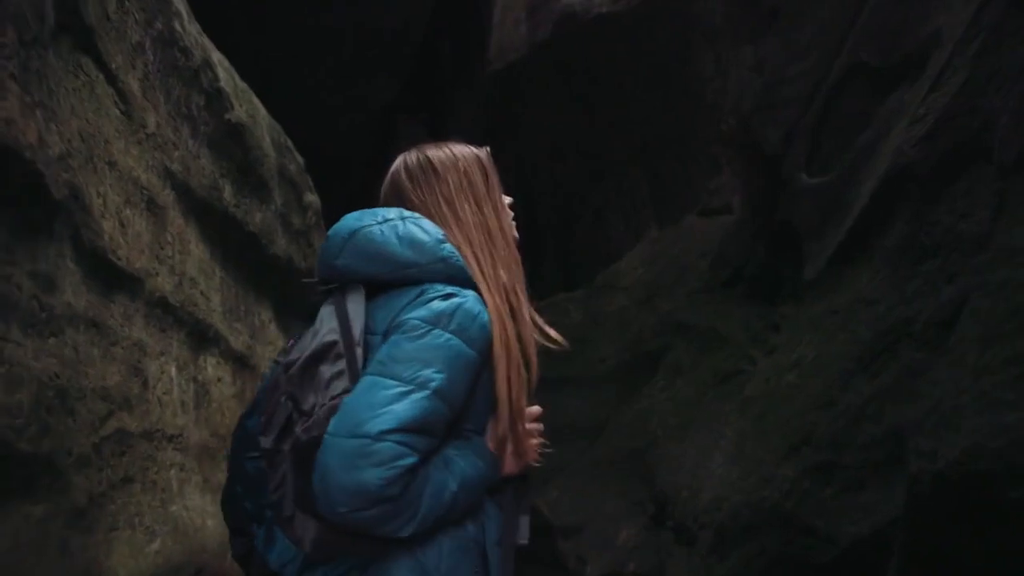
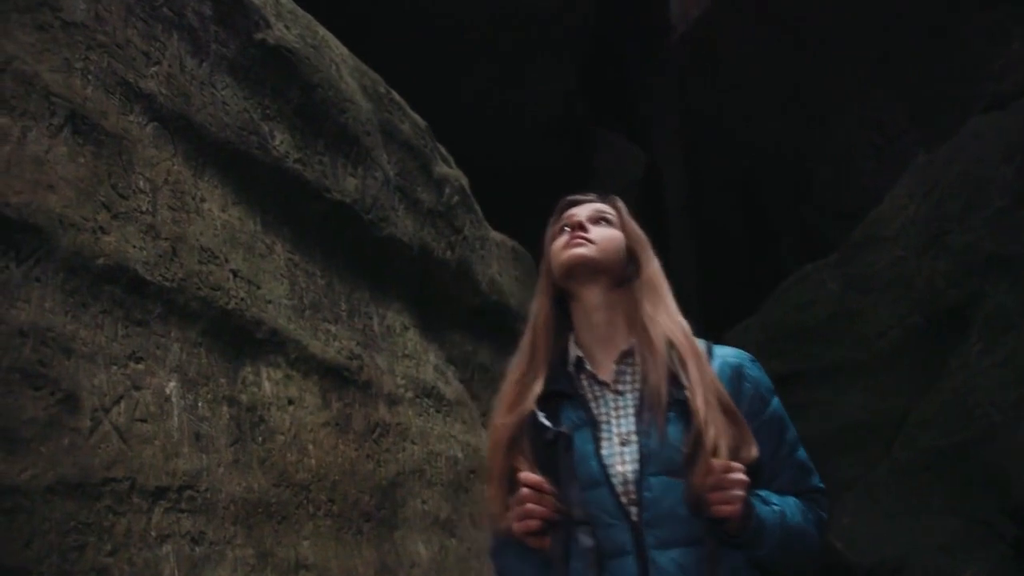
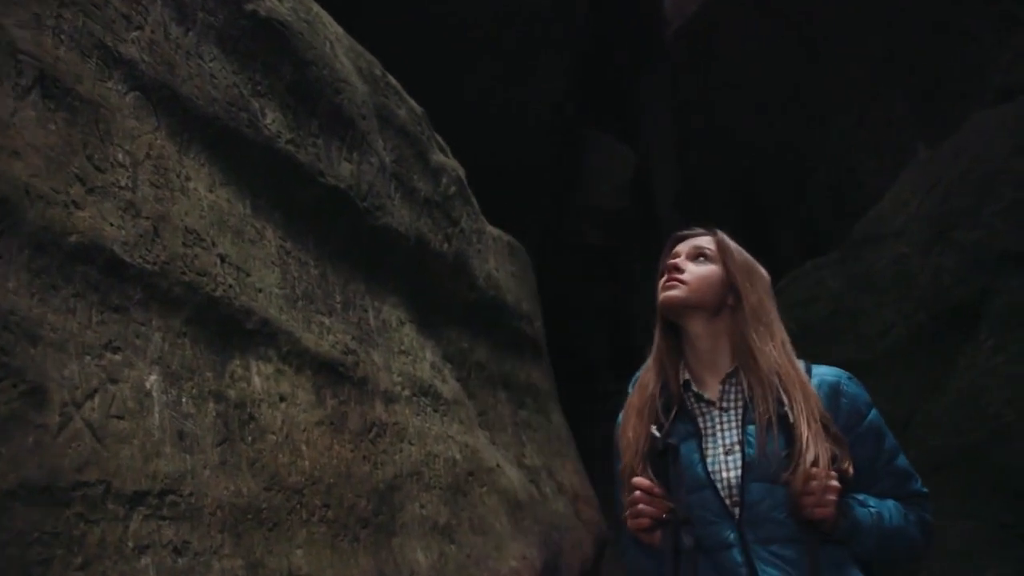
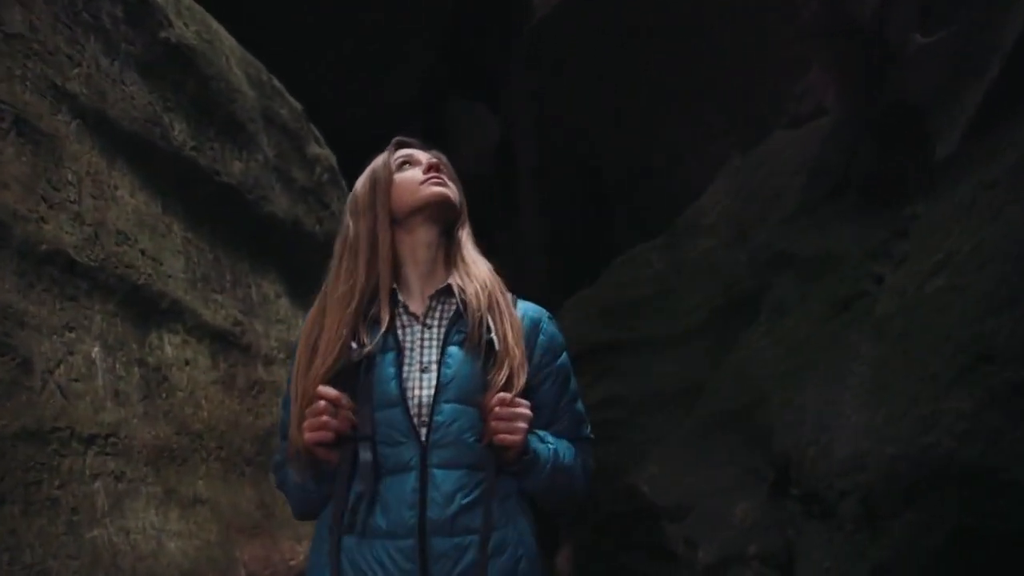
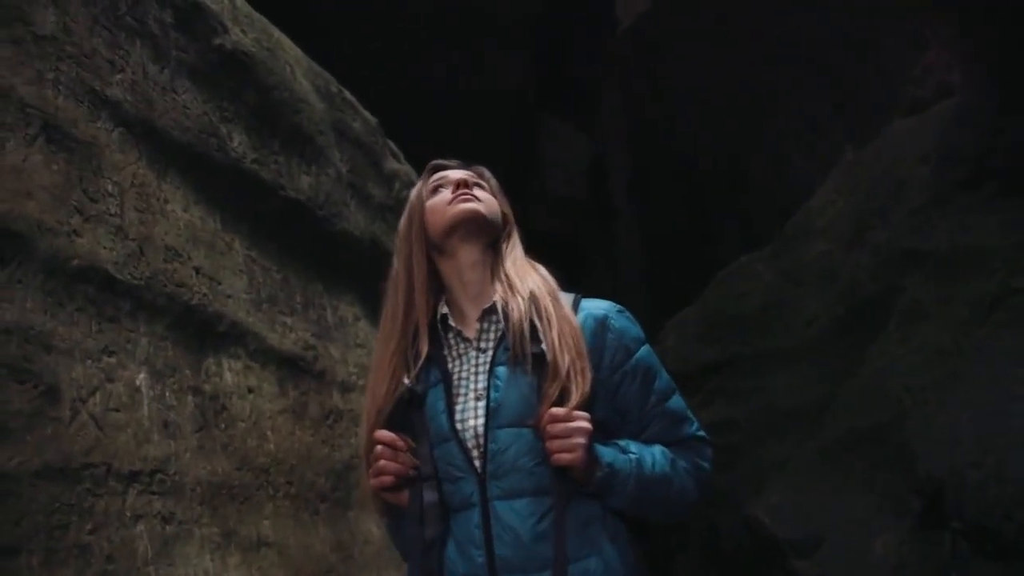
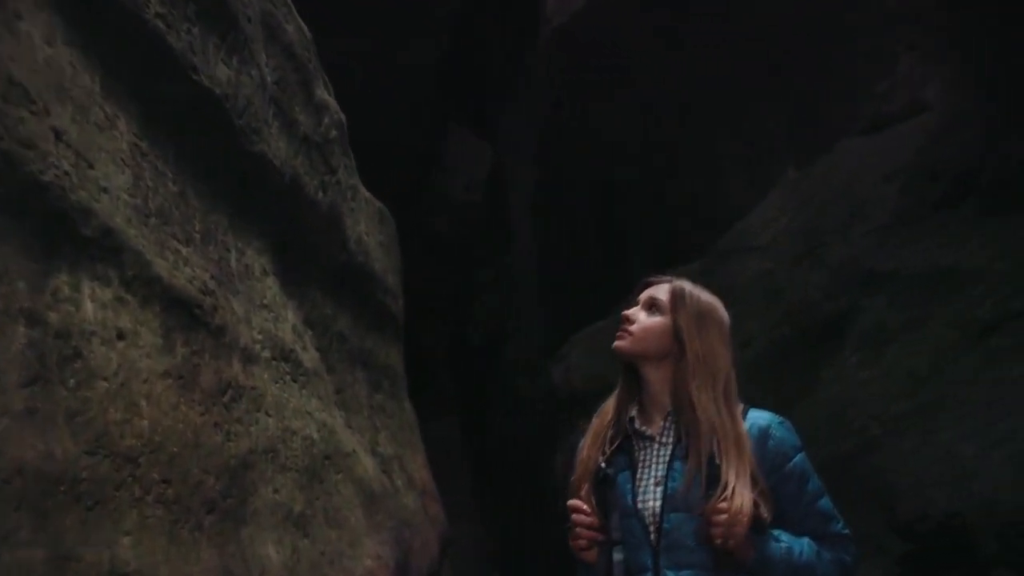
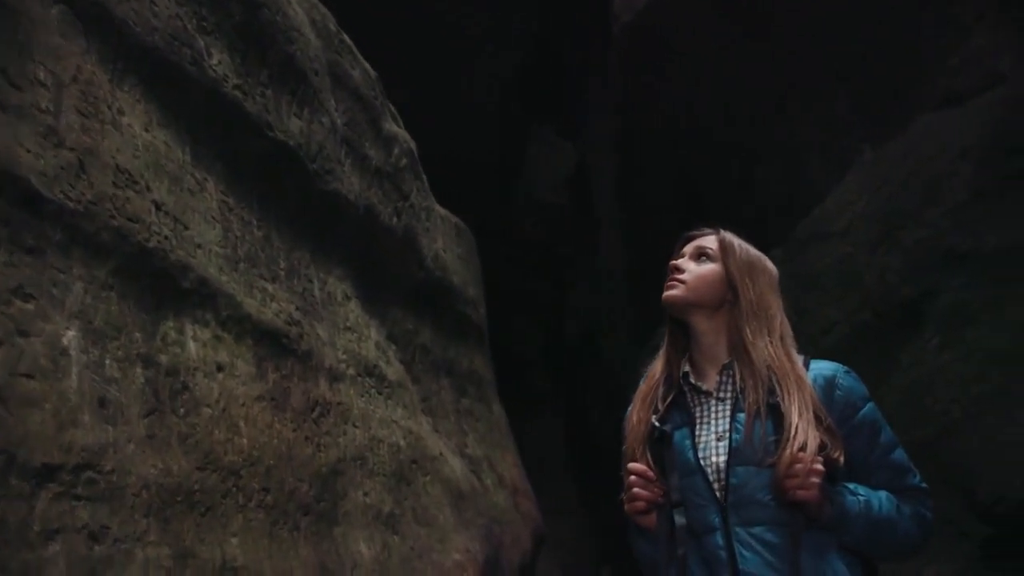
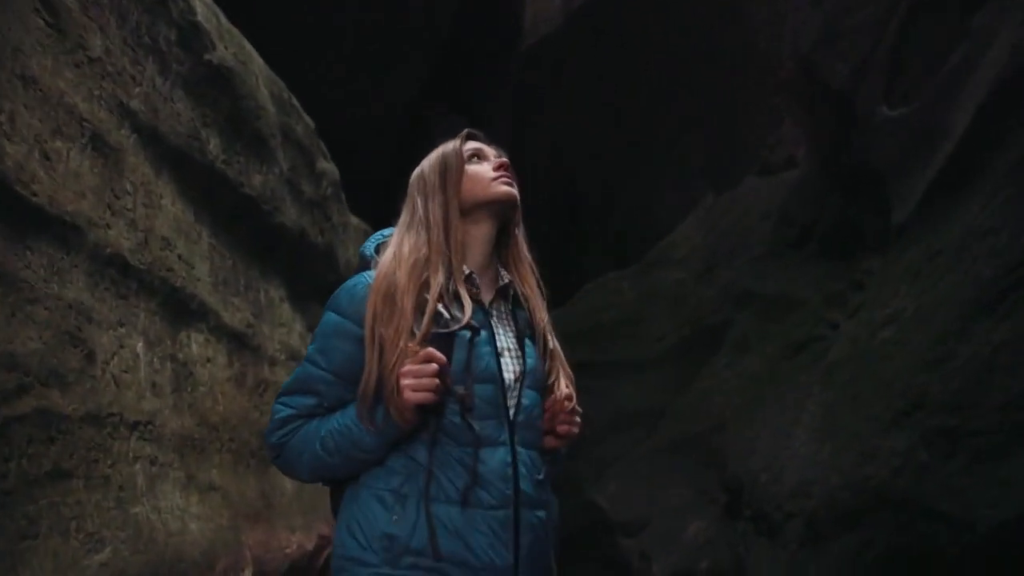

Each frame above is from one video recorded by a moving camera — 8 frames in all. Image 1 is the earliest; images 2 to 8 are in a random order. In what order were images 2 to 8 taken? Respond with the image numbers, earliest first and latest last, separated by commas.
8, 4, 5, 2, 3, 7, 6
